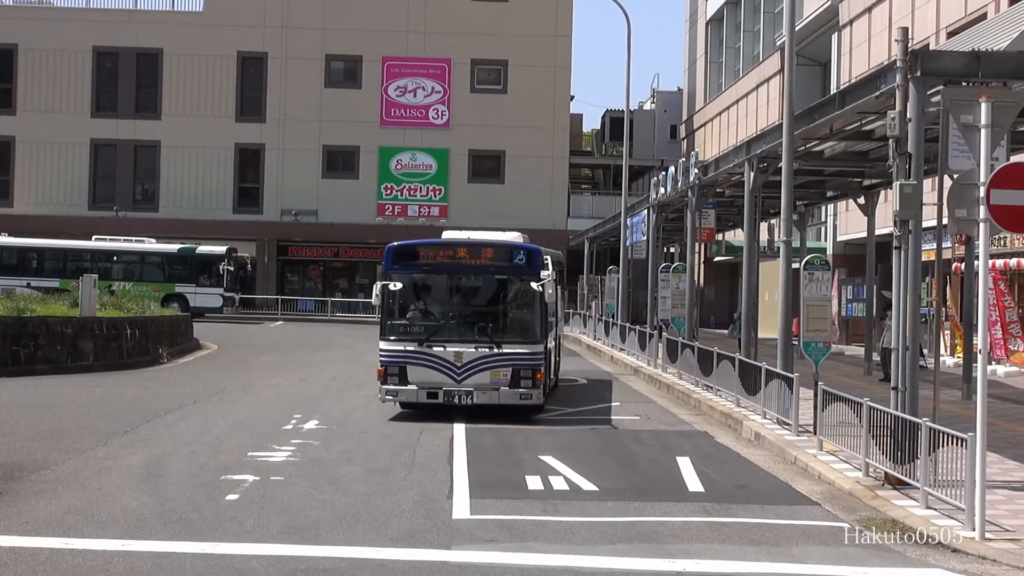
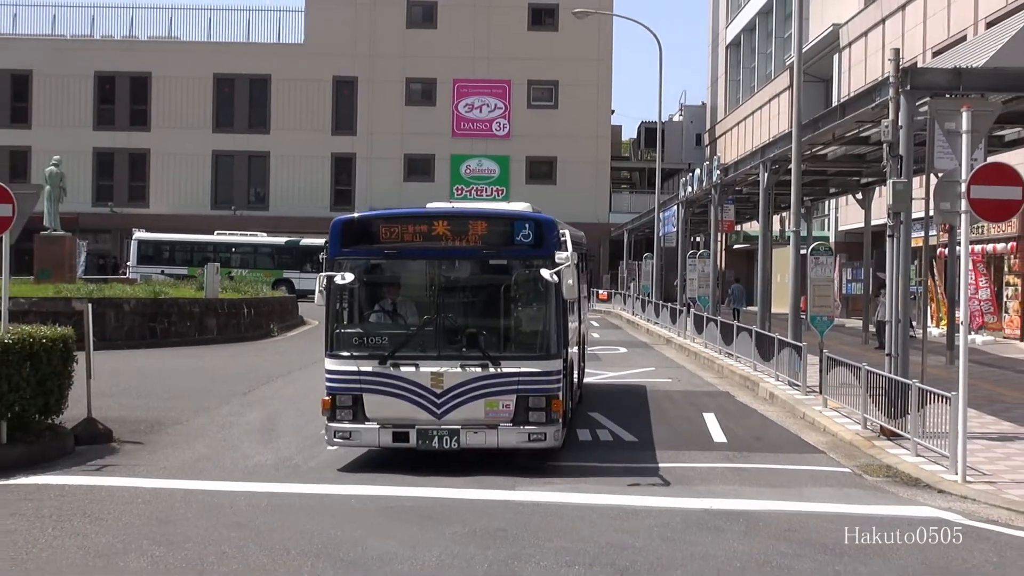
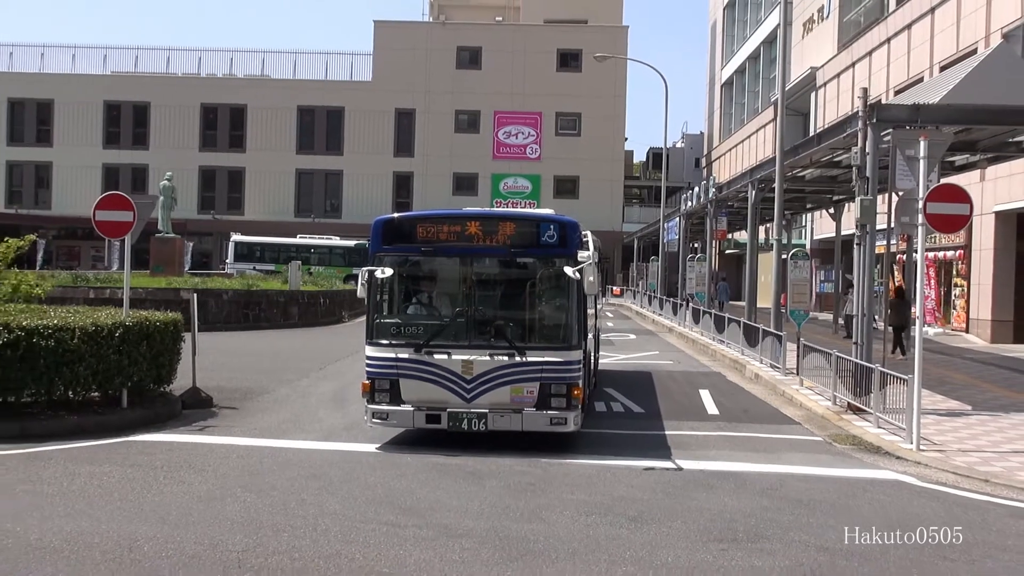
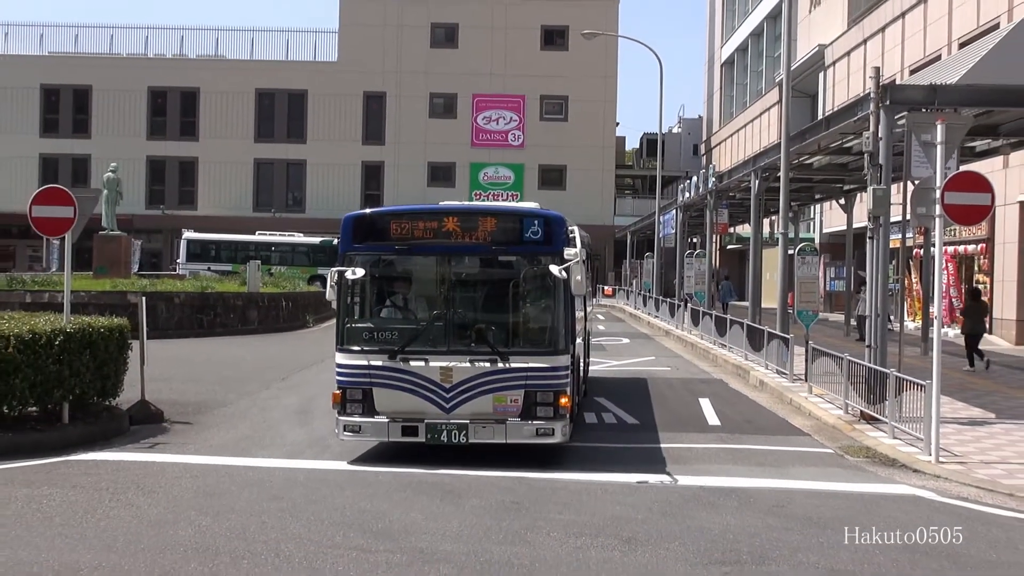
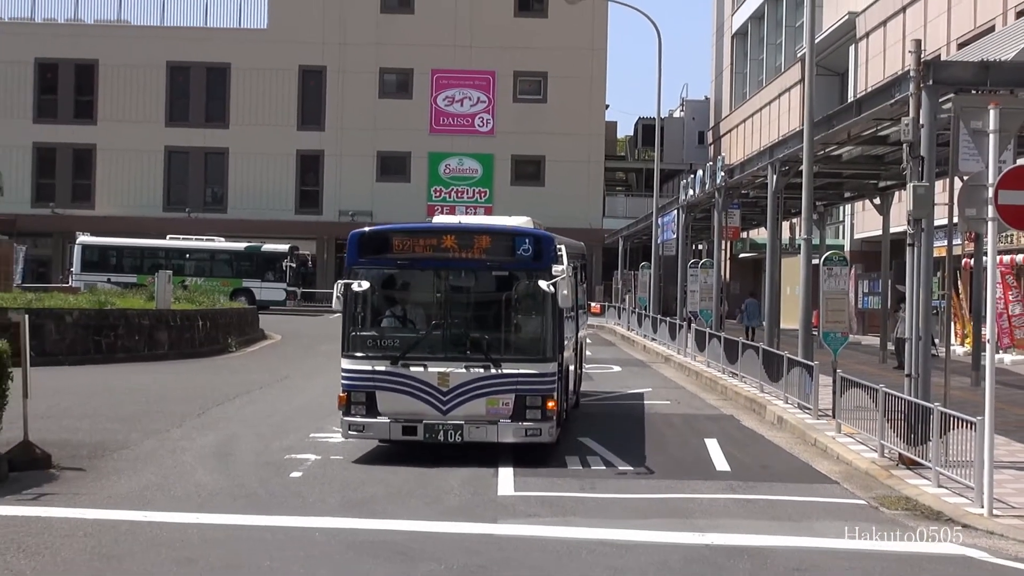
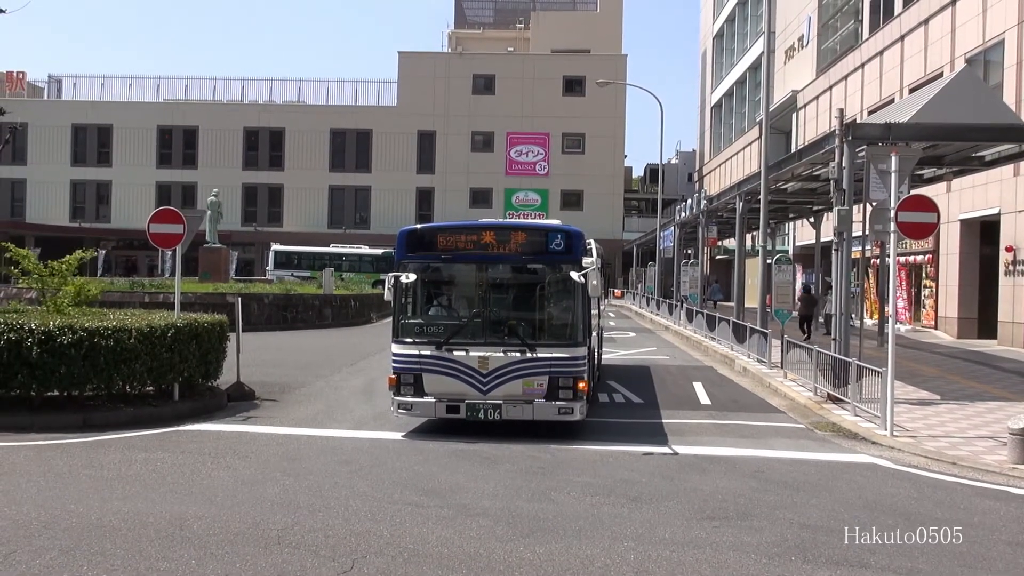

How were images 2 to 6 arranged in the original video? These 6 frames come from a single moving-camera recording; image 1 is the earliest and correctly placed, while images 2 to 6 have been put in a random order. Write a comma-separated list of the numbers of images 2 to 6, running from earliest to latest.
5, 2, 4, 3, 6
